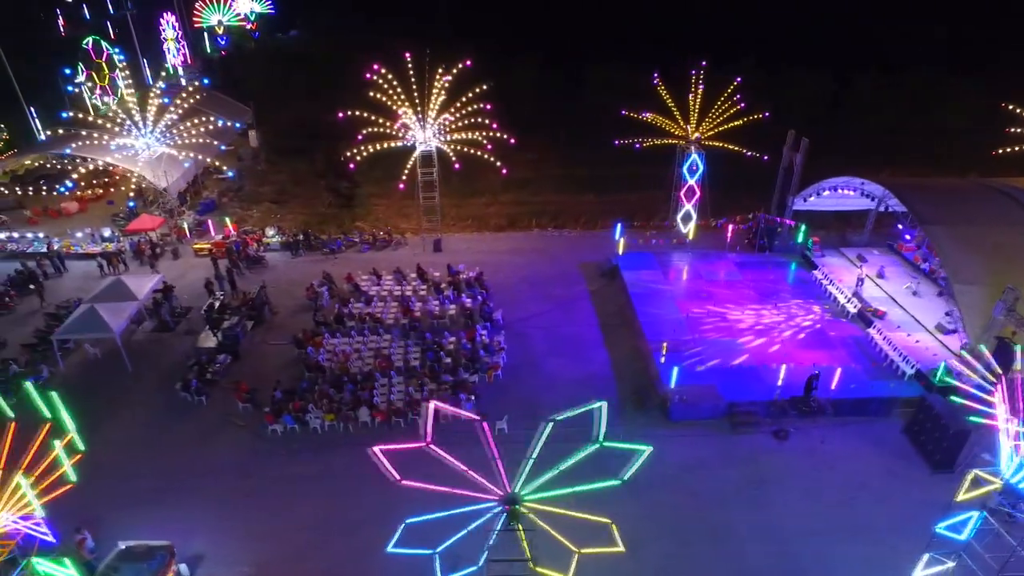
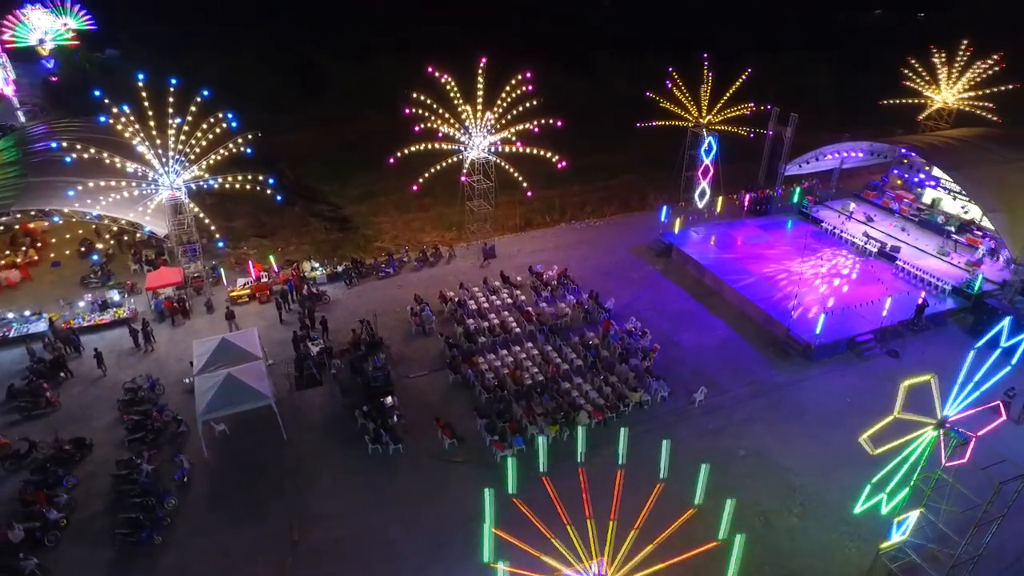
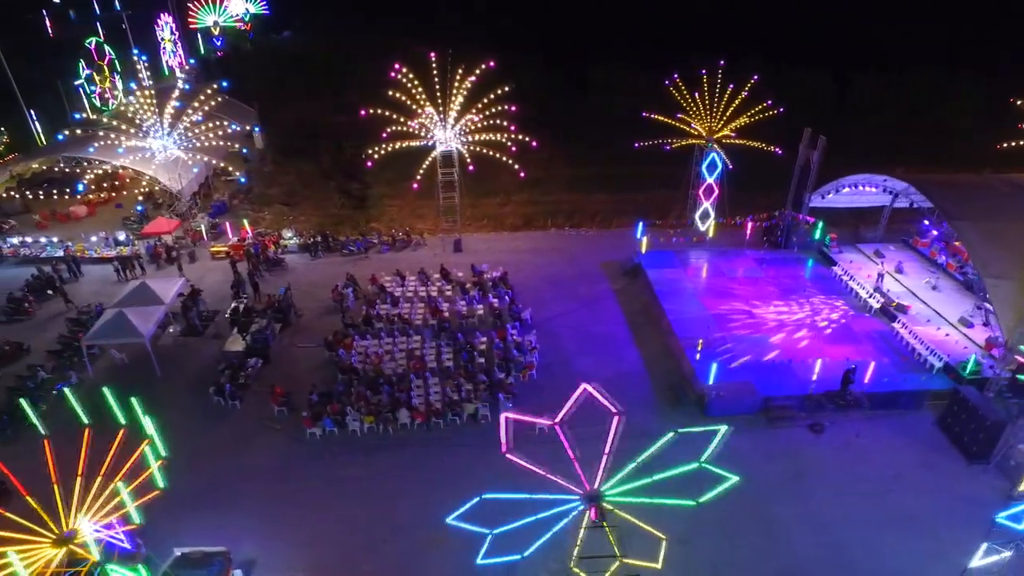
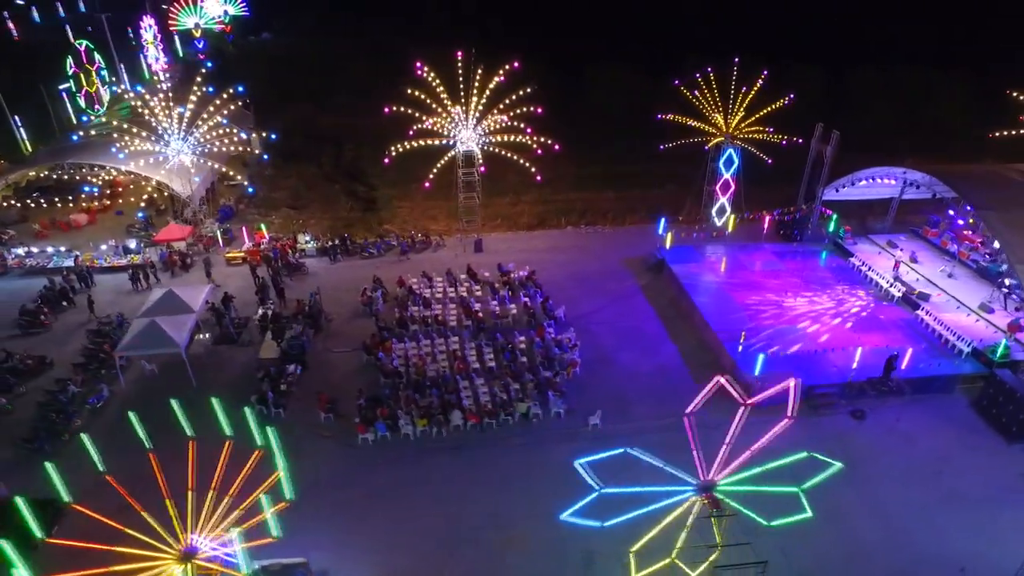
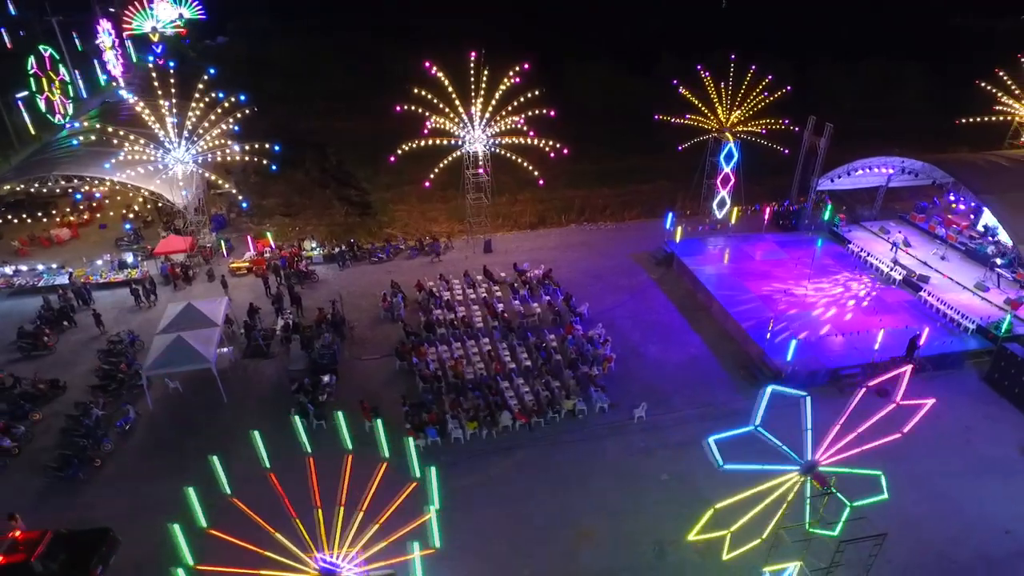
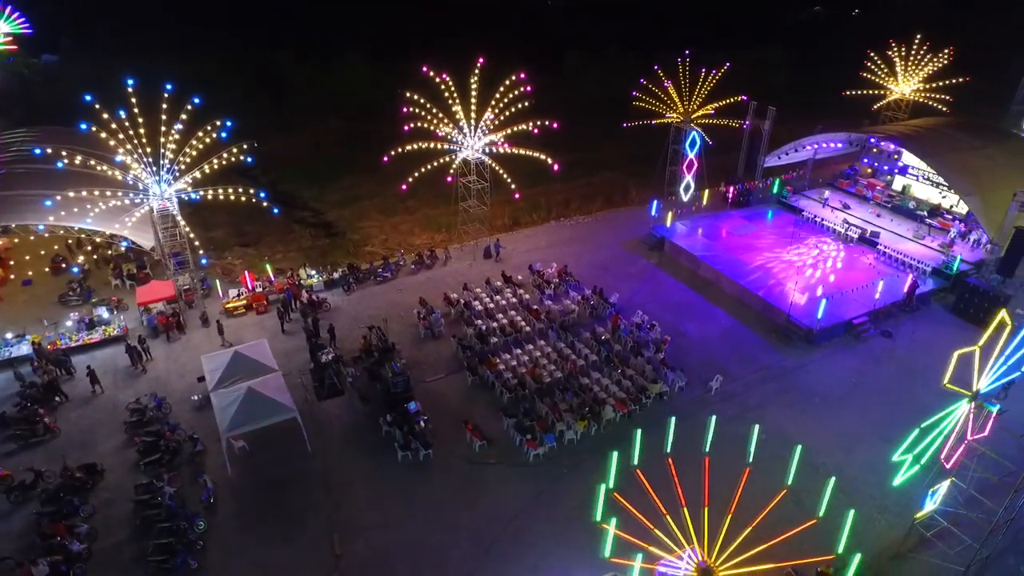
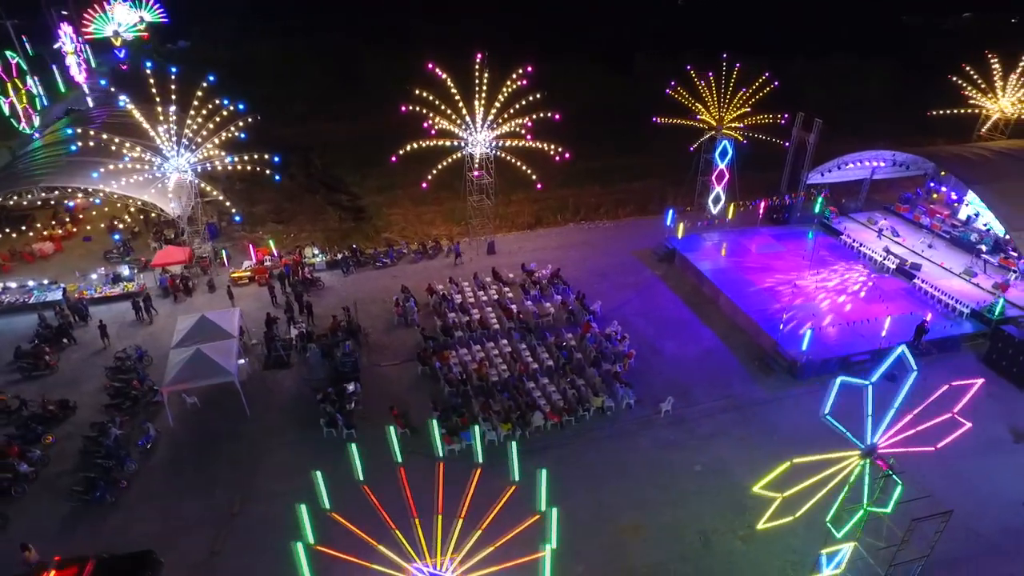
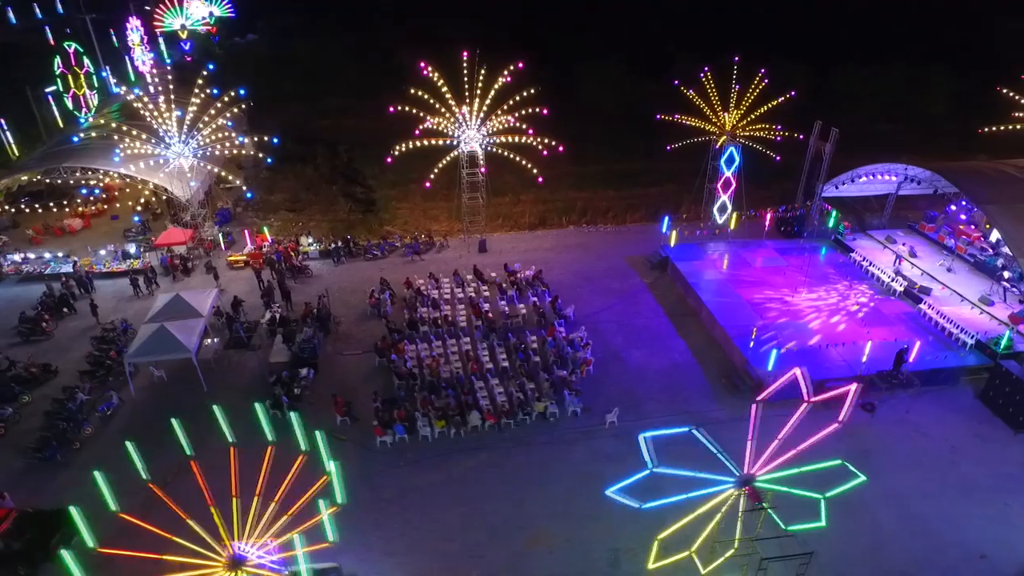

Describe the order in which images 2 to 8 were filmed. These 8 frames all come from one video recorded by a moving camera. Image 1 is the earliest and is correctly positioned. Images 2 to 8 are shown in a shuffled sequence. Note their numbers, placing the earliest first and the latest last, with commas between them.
3, 4, 8, 5, 7, 2, 6
